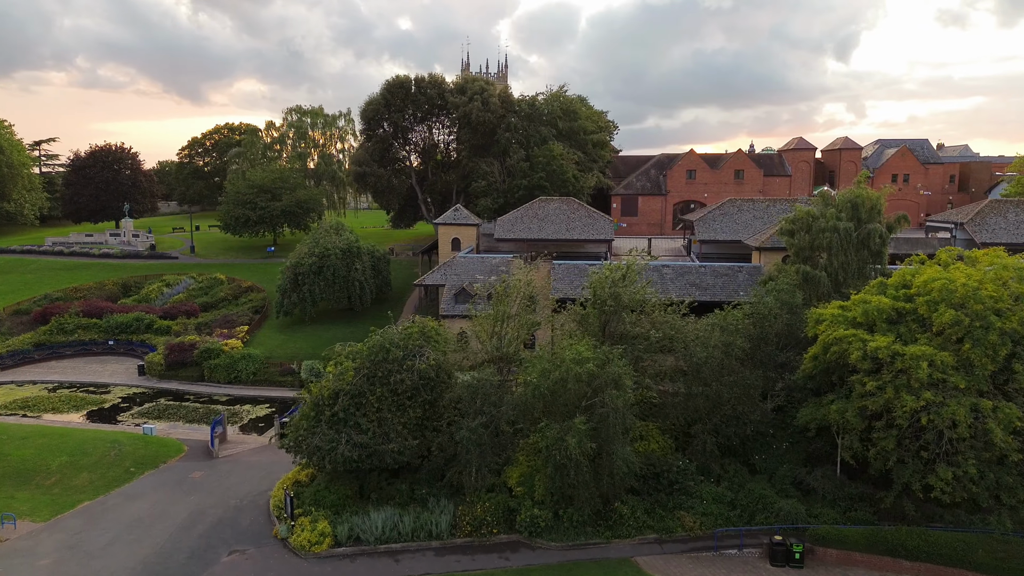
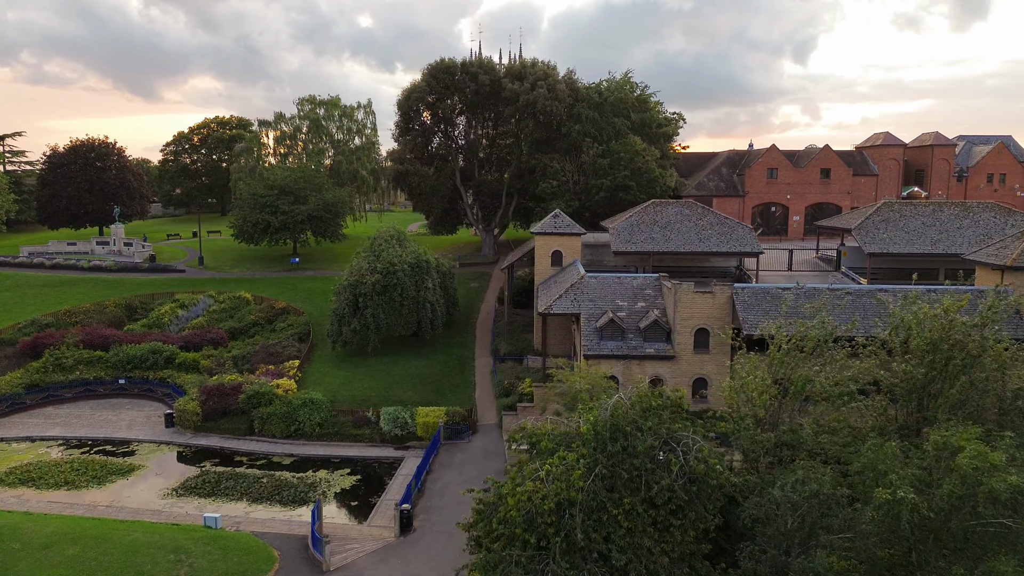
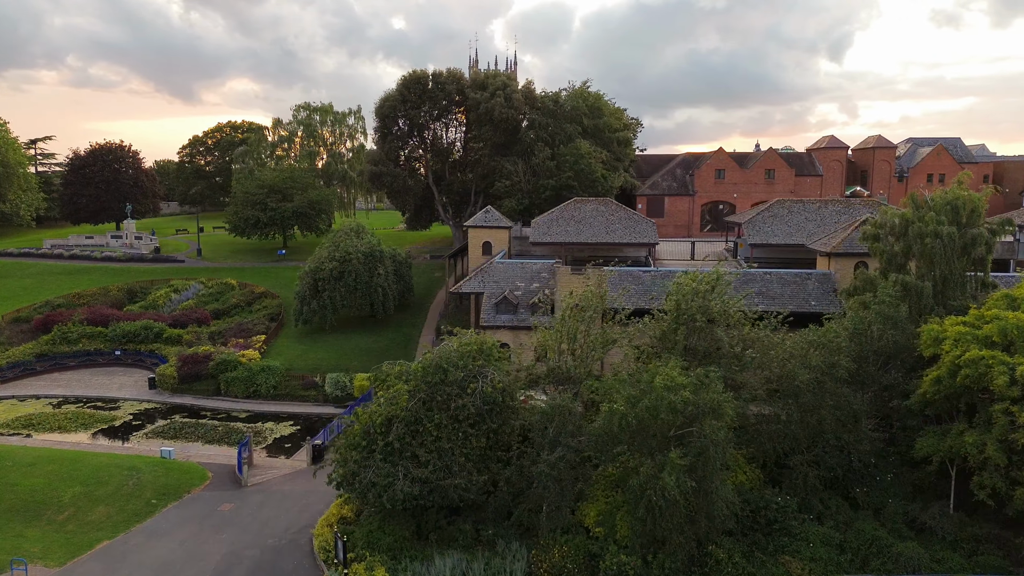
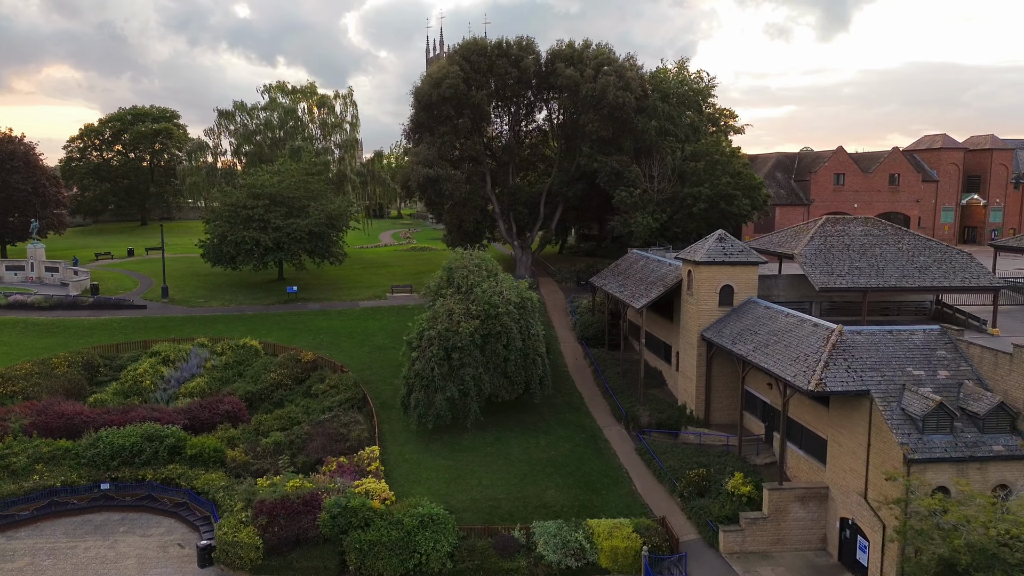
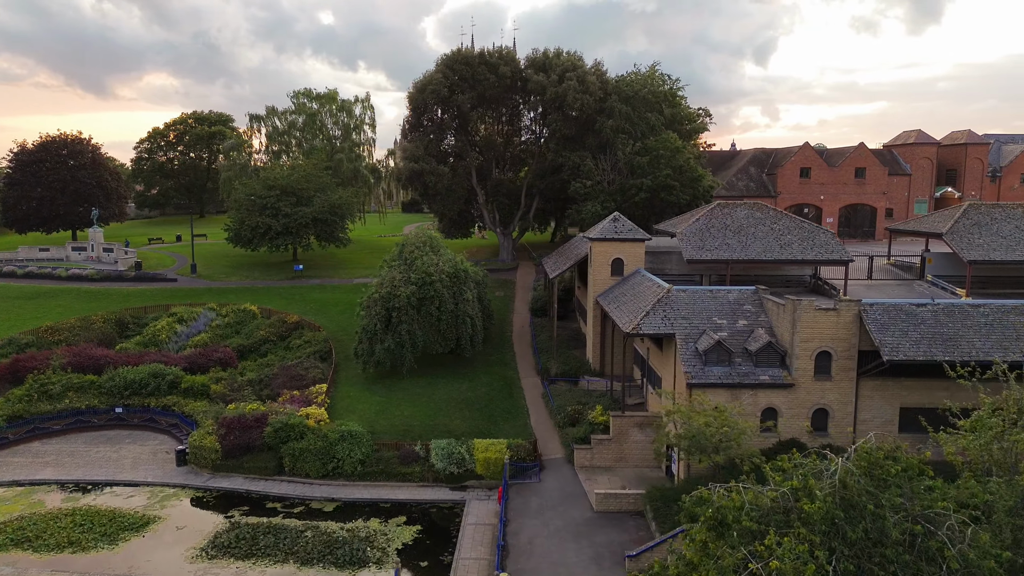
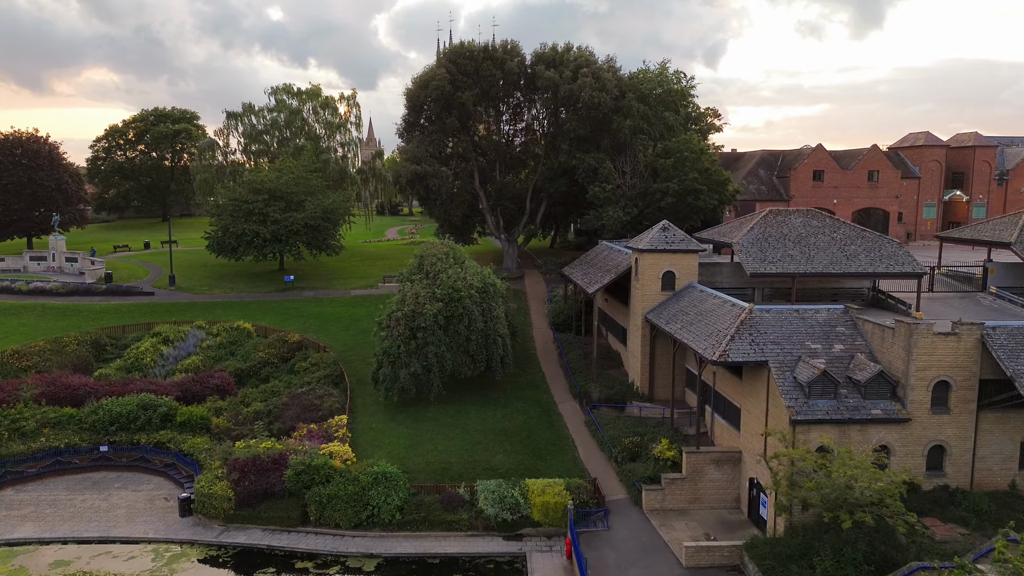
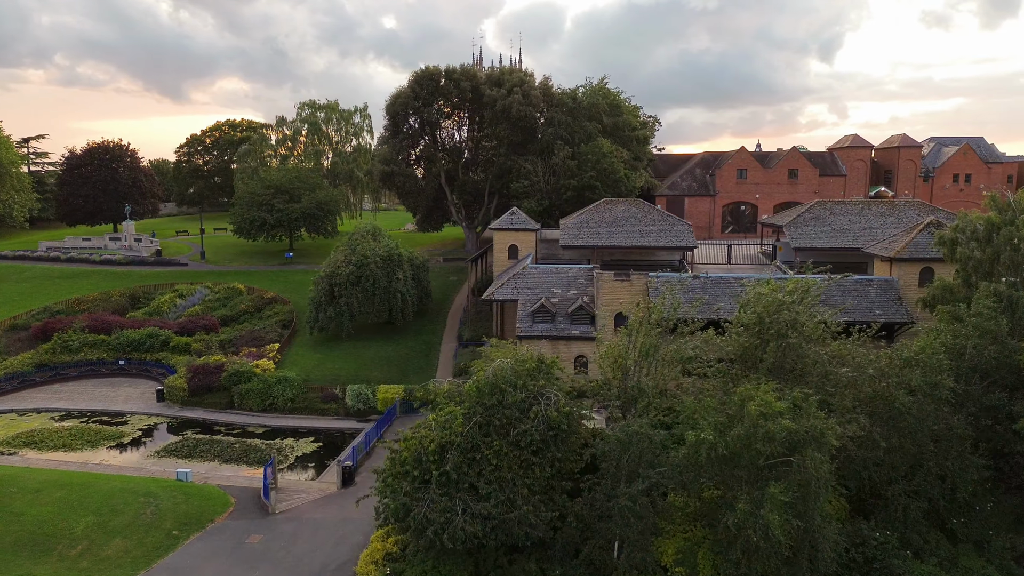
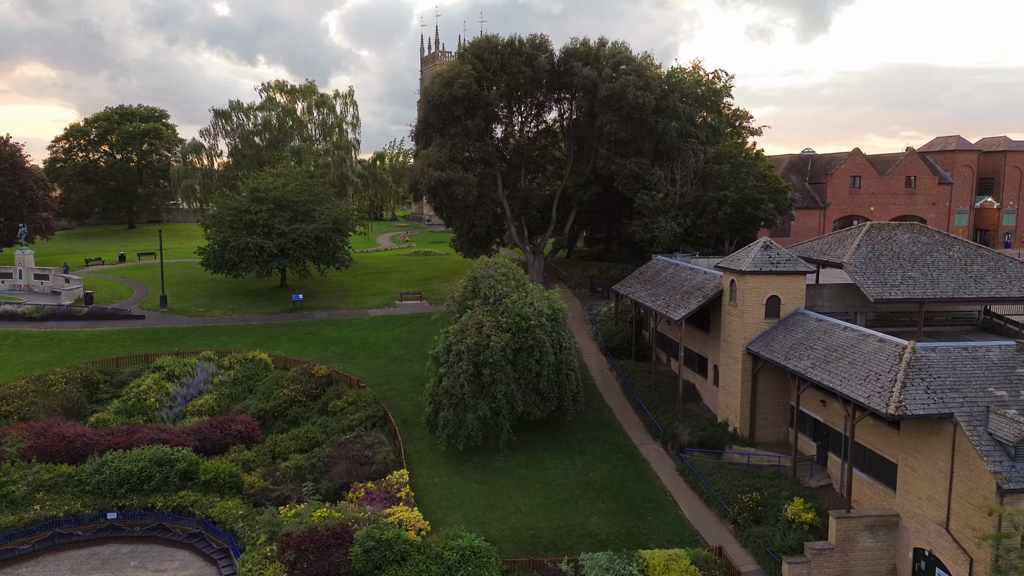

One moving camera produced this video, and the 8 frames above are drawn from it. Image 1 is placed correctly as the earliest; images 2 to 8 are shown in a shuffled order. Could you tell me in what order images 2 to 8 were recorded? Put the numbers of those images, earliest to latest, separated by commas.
3, 7, 2, 5, 6, 4, 8
